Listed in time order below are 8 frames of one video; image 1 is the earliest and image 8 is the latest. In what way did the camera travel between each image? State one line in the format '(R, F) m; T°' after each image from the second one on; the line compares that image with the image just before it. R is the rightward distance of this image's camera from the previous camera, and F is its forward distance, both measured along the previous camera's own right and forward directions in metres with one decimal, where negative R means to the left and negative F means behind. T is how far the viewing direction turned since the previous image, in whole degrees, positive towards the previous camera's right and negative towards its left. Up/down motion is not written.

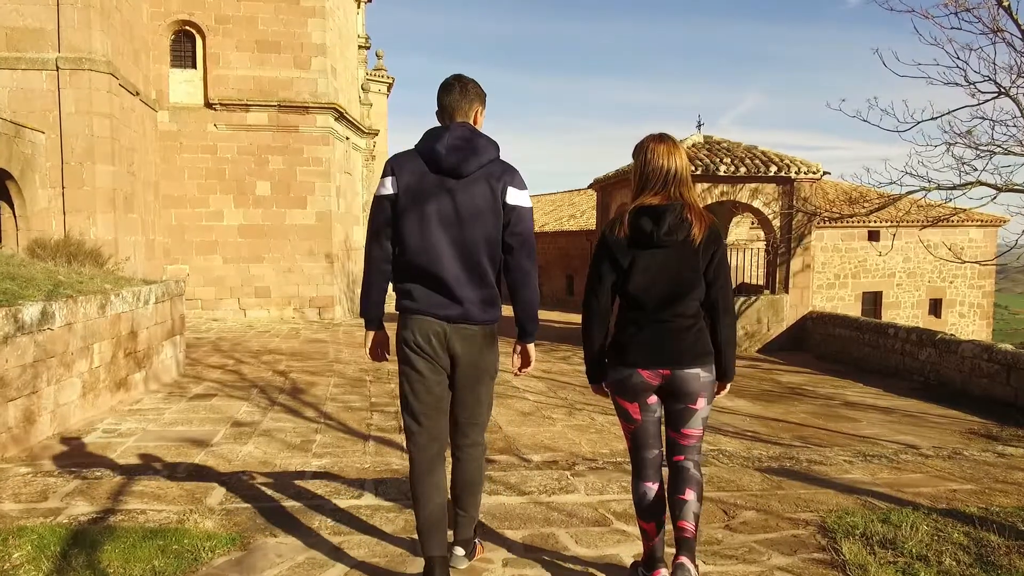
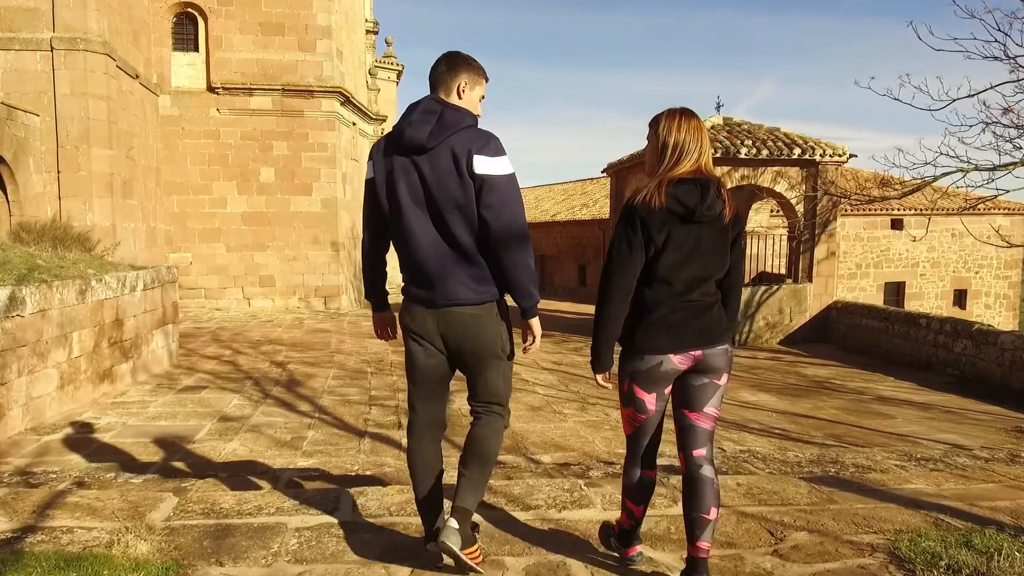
(0.0, +0.4) m; -1°
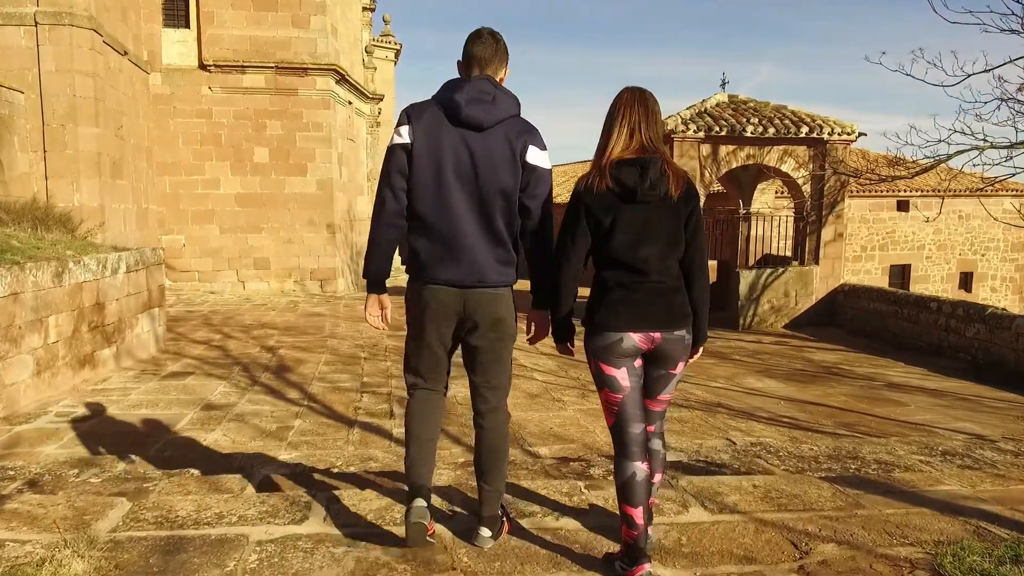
(0.0, +0.2) m; 0°
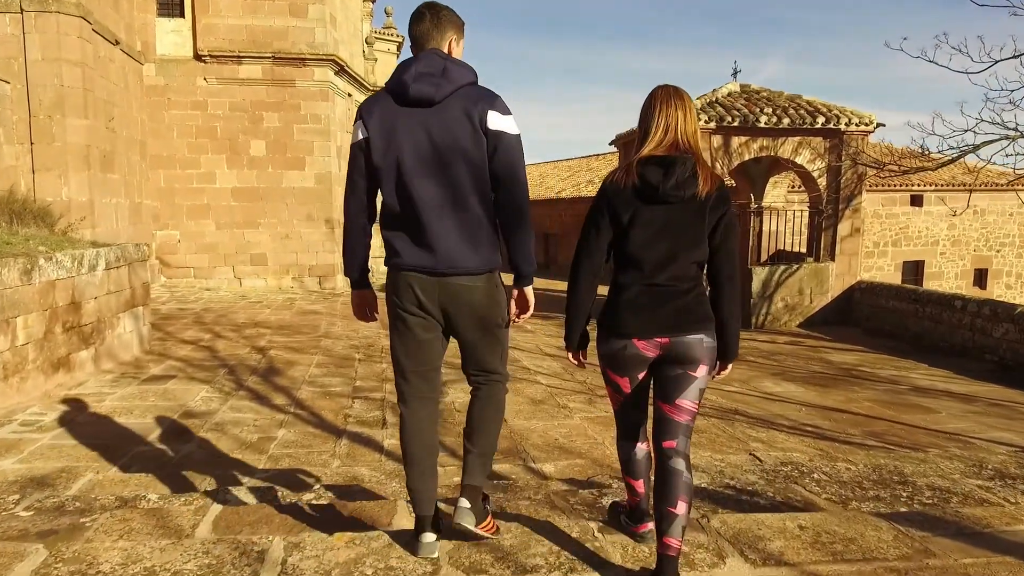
(0.0, +0.3) m; 0°
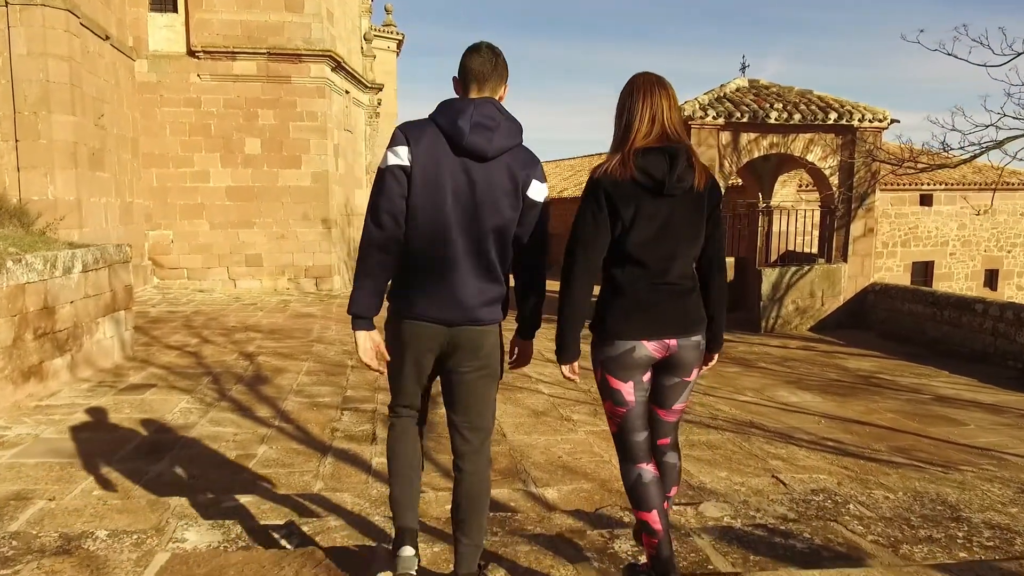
(0.0, +0.3) m; 0°
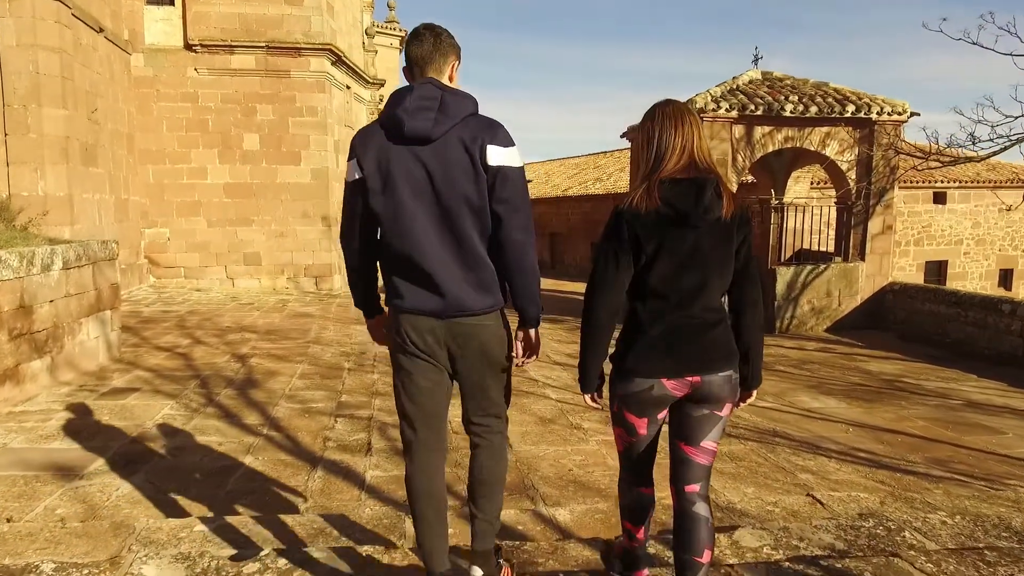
(0.0, +0.3) m; 0°
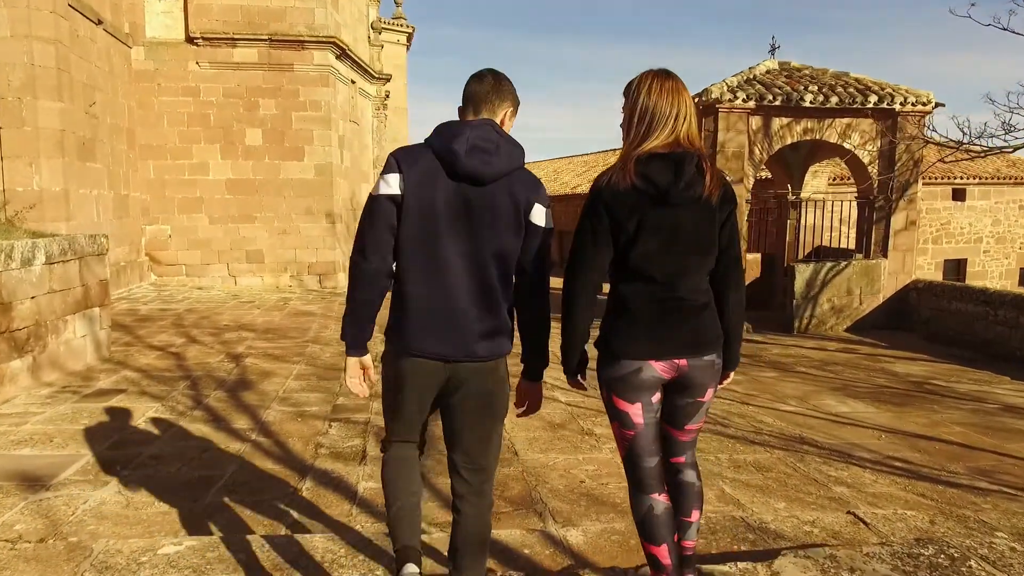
(0.0, +0.3) m; -1°
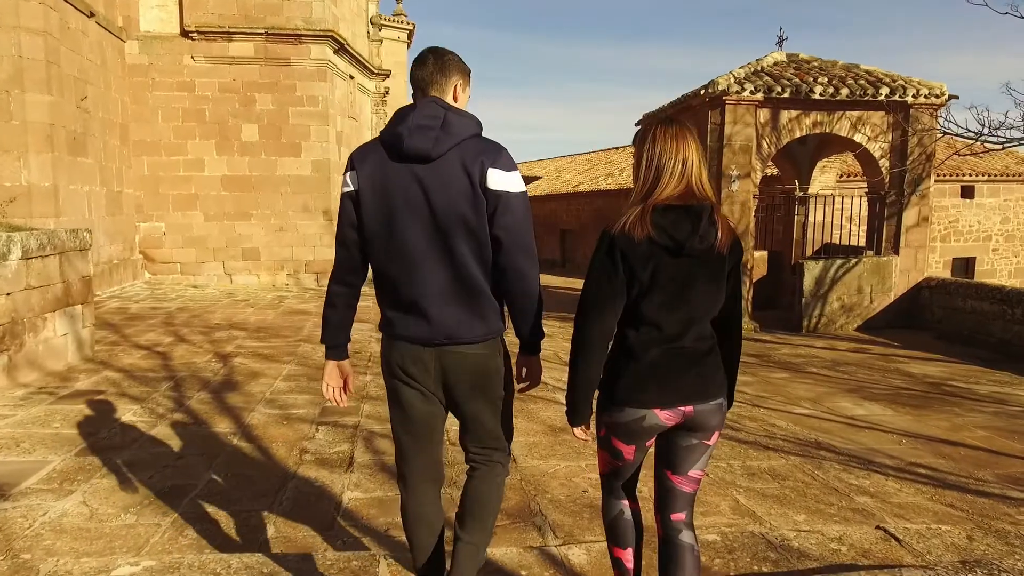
(0.0, +0.2) m; 0°
